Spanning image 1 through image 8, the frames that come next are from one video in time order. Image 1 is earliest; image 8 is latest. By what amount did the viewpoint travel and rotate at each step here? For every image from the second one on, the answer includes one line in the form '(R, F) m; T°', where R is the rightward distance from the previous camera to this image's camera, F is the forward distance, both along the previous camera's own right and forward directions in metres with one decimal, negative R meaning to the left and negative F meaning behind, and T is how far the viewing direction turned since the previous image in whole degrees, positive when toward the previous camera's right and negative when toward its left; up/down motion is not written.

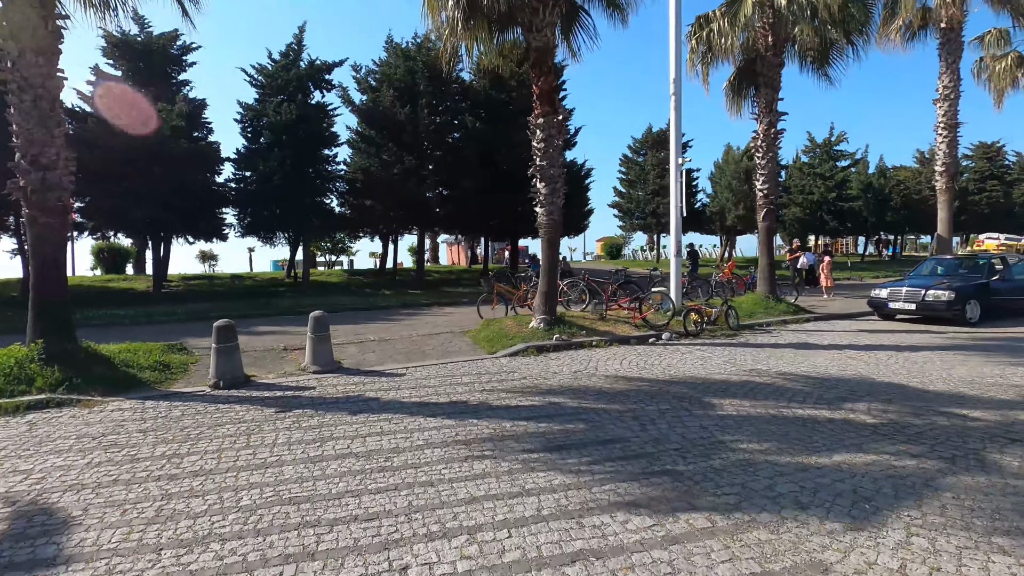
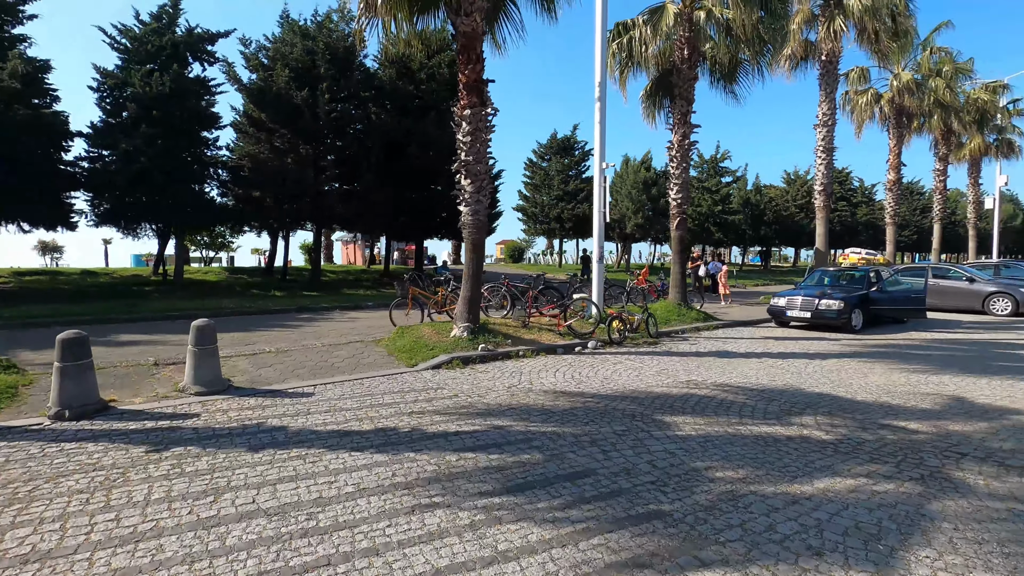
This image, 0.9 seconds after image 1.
(-0.5, +0.9) m; +11°
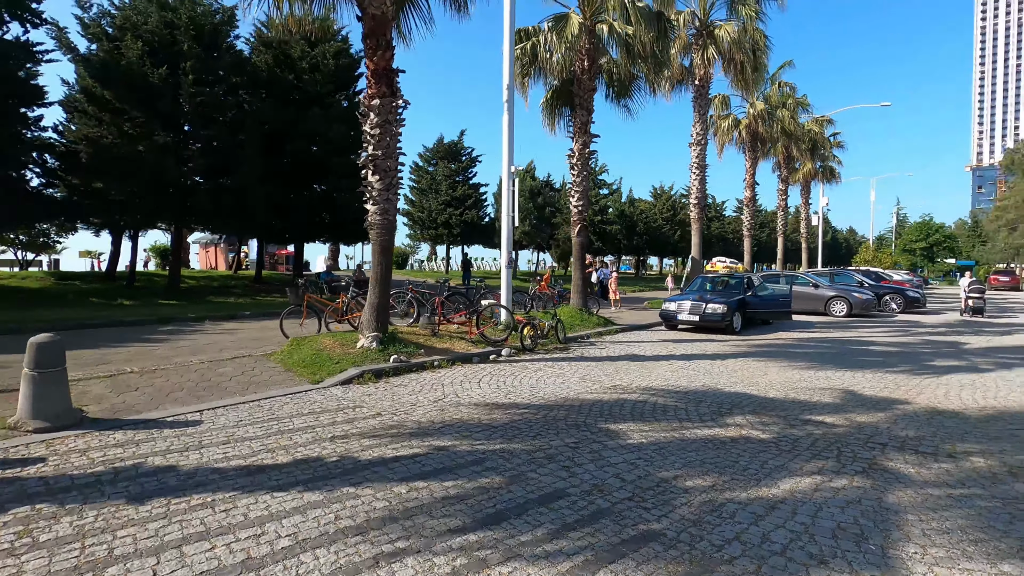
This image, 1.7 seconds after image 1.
(-0.7, +0.6) m; +13°
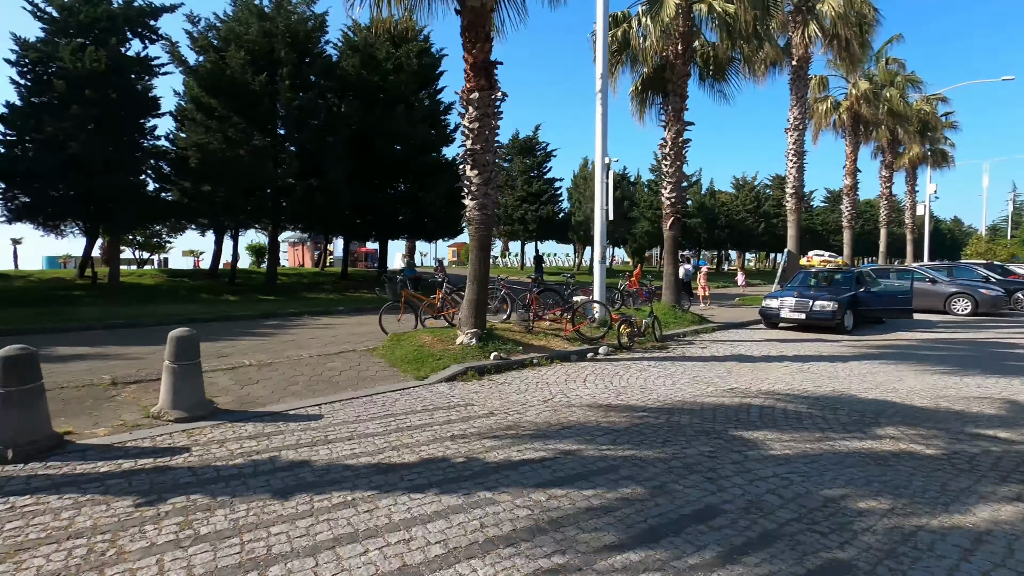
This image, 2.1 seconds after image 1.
(-0.6, +0.3) m; -7°
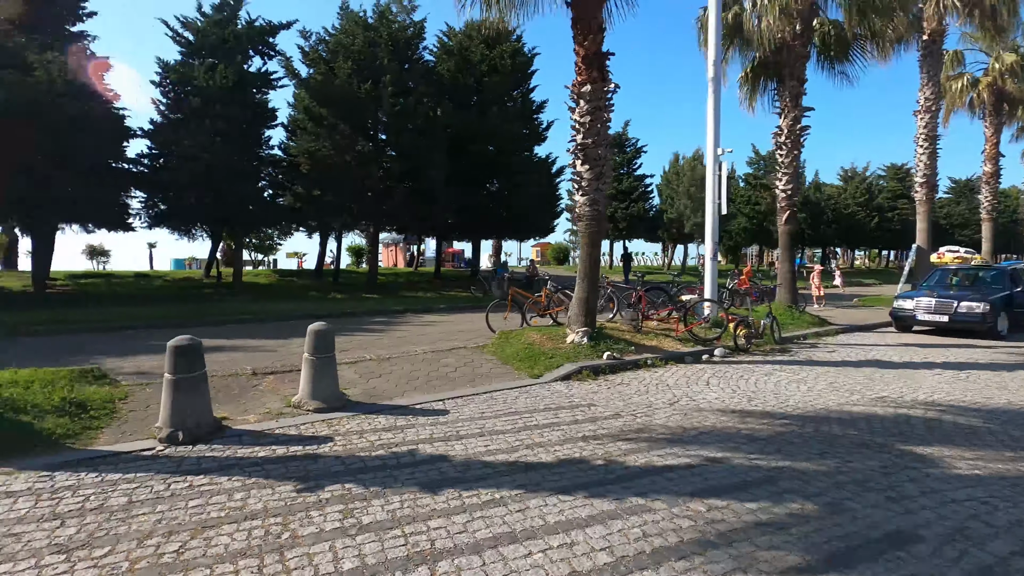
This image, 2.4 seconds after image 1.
(-0.6, +0.1) m; -9°
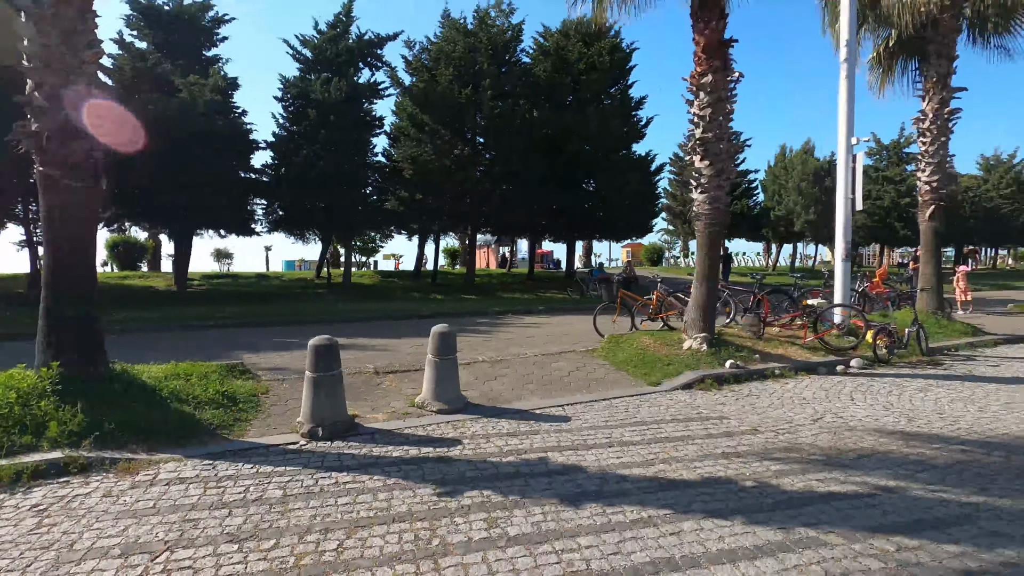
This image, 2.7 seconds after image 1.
(-0.5, +0.2) m; -9°
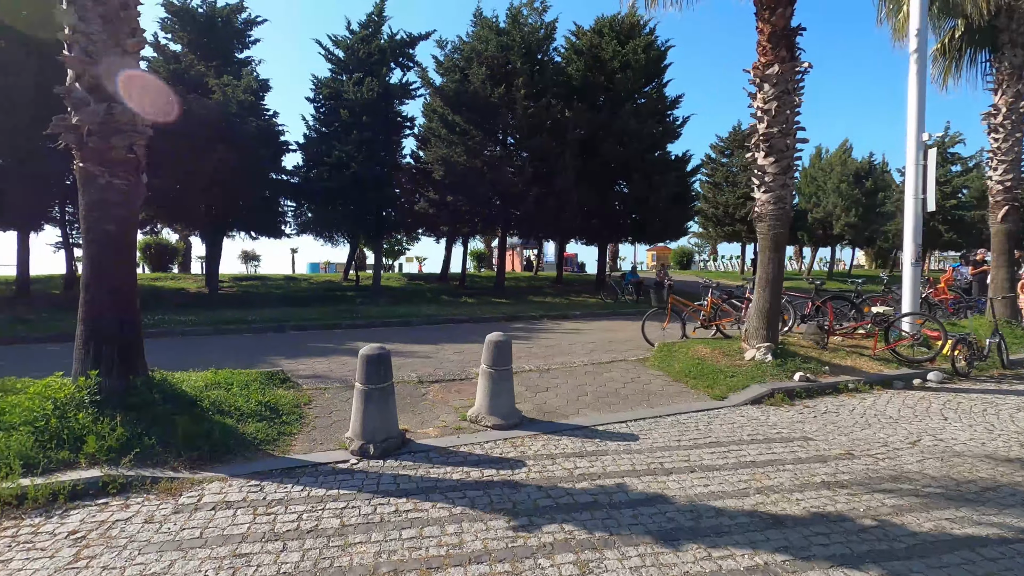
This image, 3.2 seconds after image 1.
(-0.5, +0.5) m; -2°
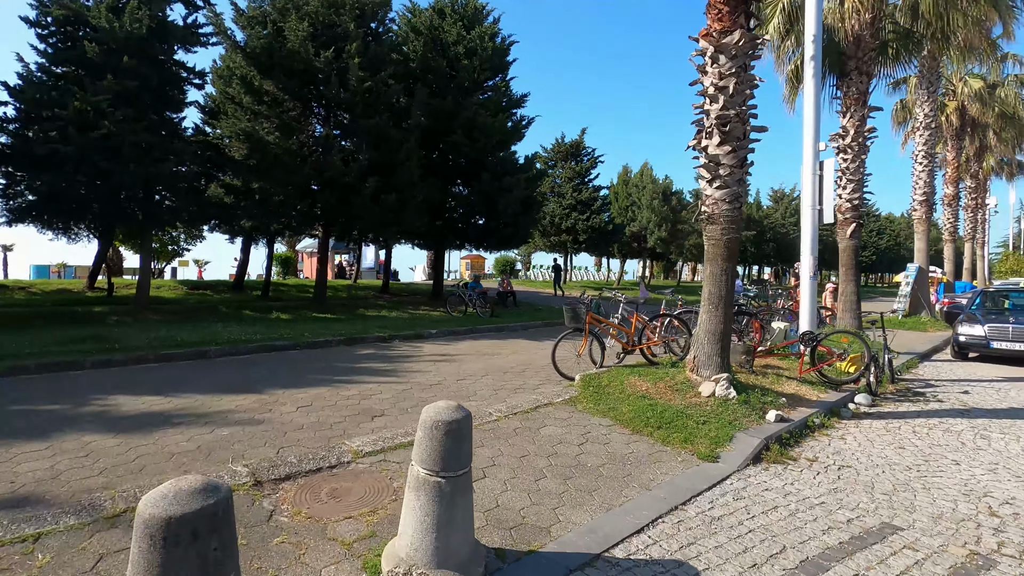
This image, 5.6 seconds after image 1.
(-0.9, +2.9) m; +21°
